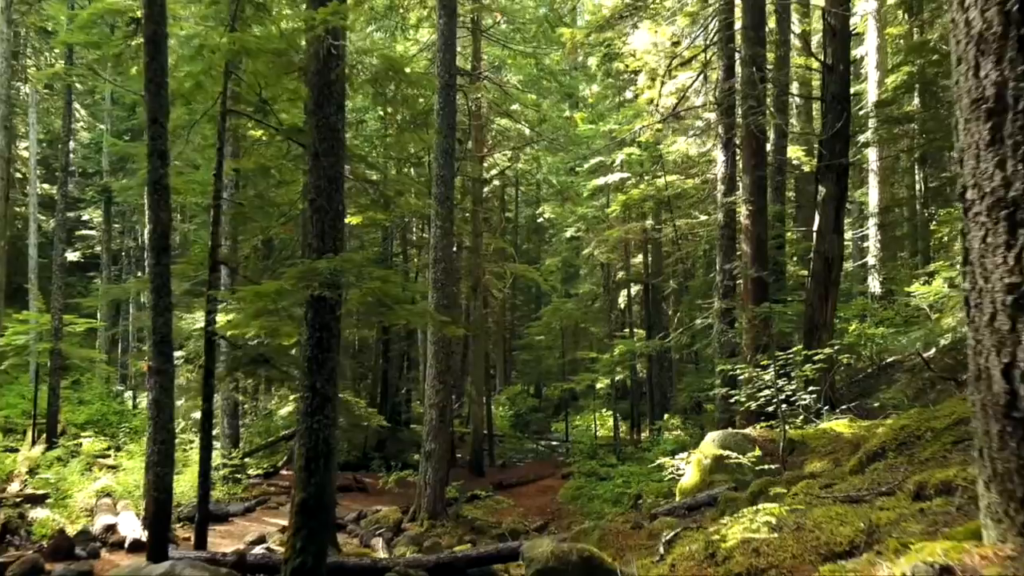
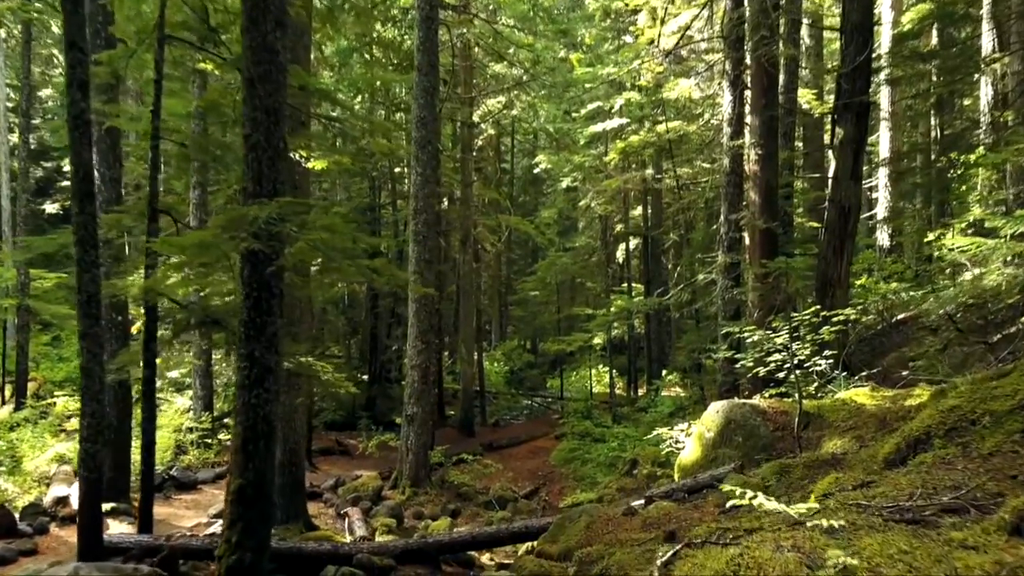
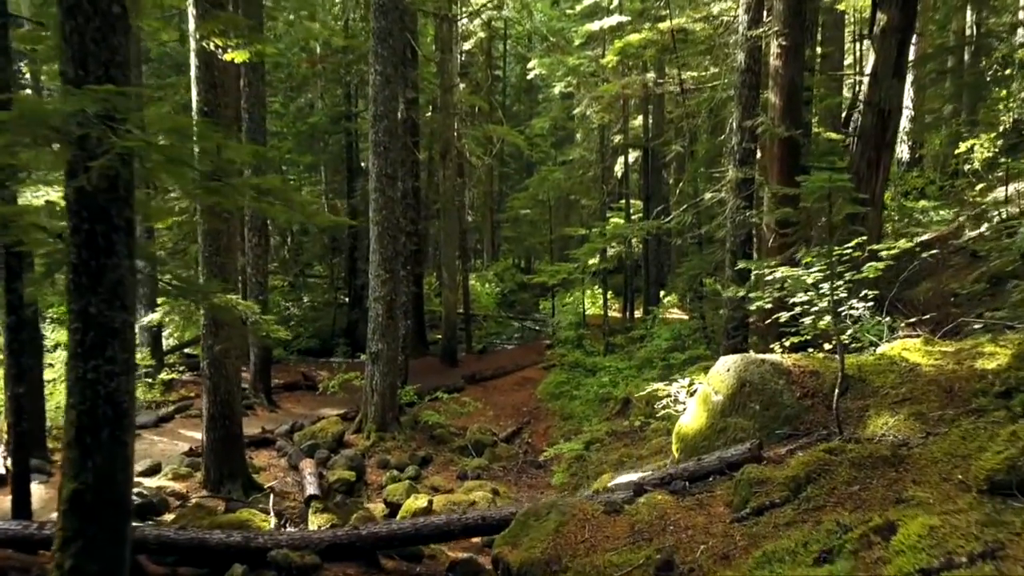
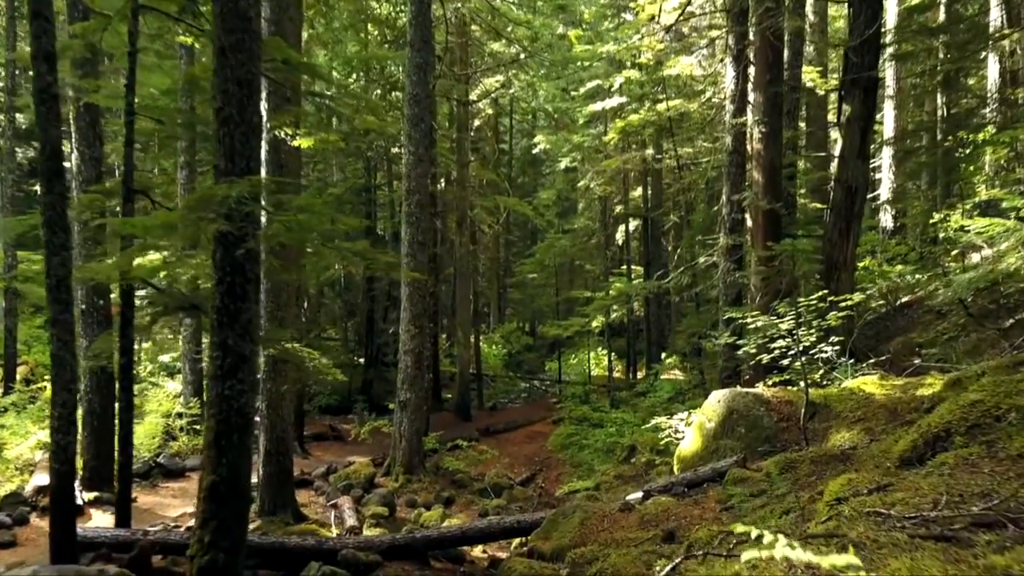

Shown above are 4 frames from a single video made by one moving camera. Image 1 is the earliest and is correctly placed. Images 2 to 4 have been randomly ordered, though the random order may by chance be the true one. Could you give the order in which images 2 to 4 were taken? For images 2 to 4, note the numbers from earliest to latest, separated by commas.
2, 4, 3
